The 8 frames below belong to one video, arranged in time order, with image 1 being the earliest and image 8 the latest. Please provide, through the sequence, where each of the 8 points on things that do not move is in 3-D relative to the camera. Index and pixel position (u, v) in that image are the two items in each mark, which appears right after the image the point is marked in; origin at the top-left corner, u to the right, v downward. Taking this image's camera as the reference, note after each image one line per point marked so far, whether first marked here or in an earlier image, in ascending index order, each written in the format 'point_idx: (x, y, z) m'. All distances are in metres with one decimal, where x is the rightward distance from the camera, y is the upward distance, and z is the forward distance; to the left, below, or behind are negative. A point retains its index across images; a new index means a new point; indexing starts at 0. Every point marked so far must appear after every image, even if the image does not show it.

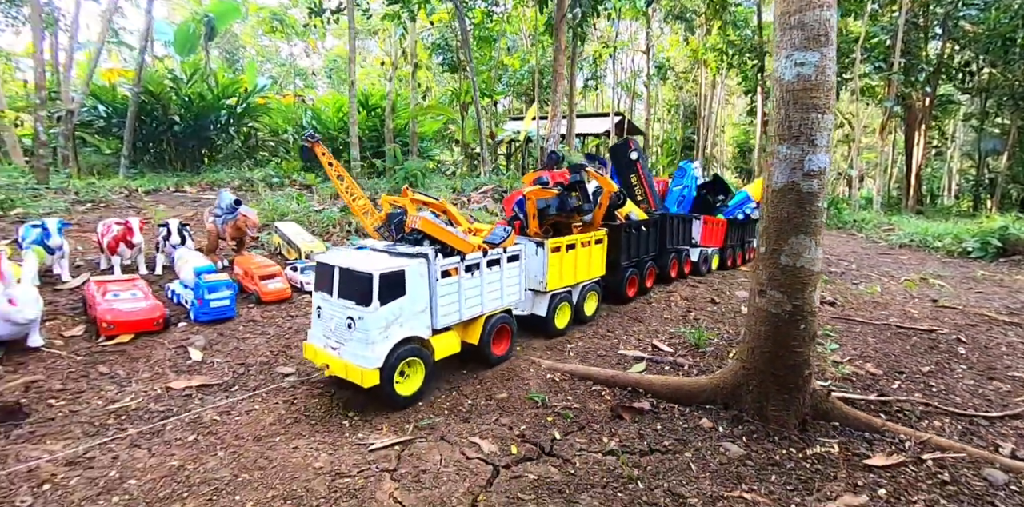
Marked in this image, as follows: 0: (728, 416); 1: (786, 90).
0: (+0.9, -0.7, +2.1) m
1: (+1.0, +0.6, +1.9) m
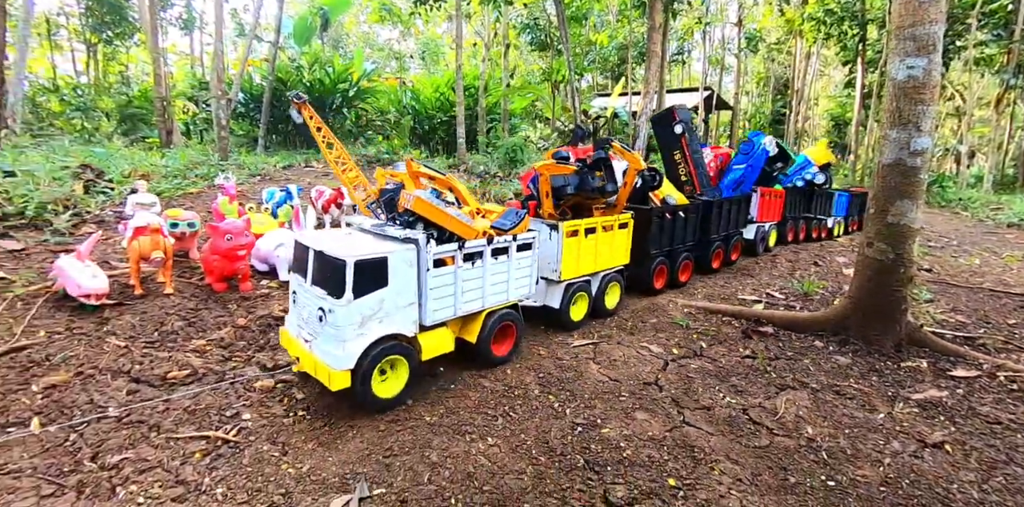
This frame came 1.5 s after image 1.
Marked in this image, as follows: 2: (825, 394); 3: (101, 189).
0: (+1.7, -0.5, +2.7) m
1: (+1.8, +0.8, +2.4) m
2: (+1.3, -0.6, +2.2) m
3: (-3.6, +0.6, +4.5) m
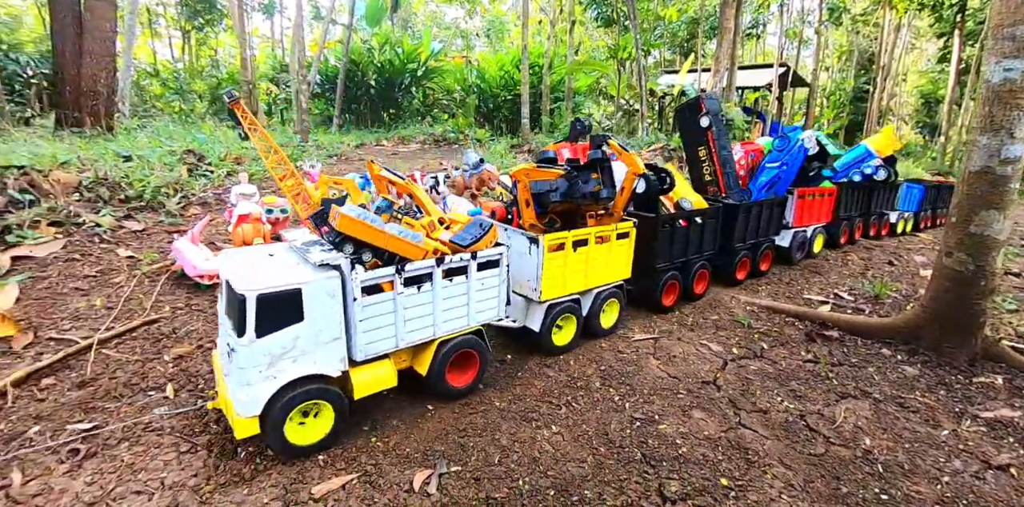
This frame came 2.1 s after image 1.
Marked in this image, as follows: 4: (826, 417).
0: (+2.0, -0.5, +2.6) m
1: (+2.2, +0.7, +2.3) m
2: (+1.6, -0.7, +2.2) m
3: (-3.0, +0.8, +4.9) m
4: (+1.3, -0.7, +2.1) m
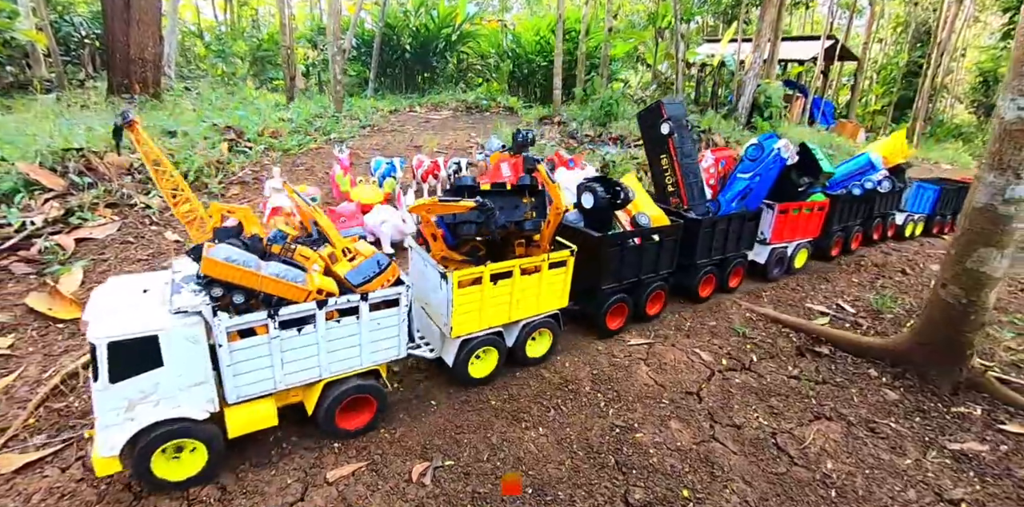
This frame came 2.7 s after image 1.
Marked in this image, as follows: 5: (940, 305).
0: (+2.0, -0.6, +2.7) m
1: (+2.2, +0.6, +2.3) m
2: (+1.6, -0.8, +2.3) m
3: (-2.8, +1.1, +5.2) m
4: (+1.3, -0.8, +2.3) m
5: (+2.1, -0.3, +2.5) m
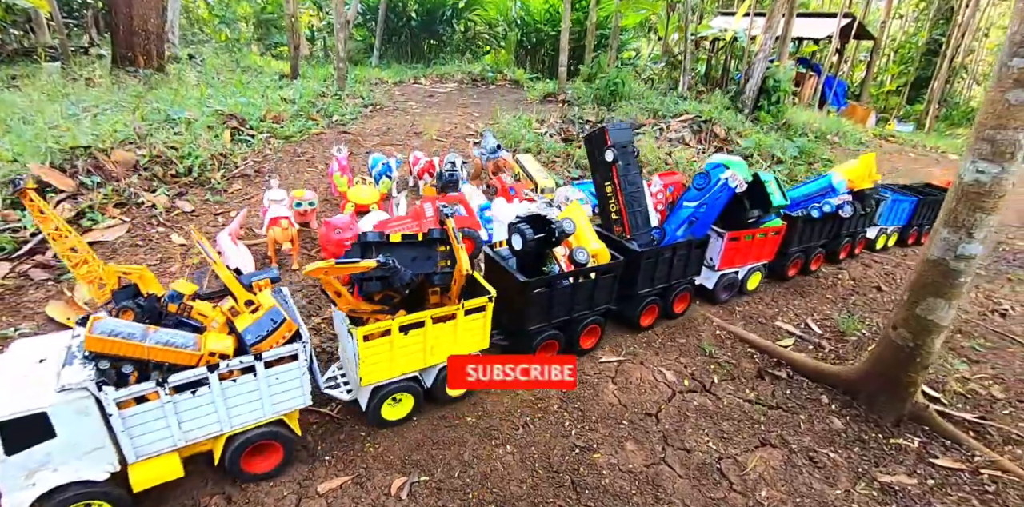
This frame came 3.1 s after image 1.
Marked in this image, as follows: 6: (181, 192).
0: (+1.9, -0.8, +2.9) m
1: (+2.1, +0.3, +2.4) m
2: (+1.4, -1.0, +2.6) m
3: (-2.8, +1.2, +5.3) m
4: (+1.1, -1.0, +2.5) m
5: (+2.0, -0.5, +2.7) m
6: (-2.7, +0.5, +4.2) m
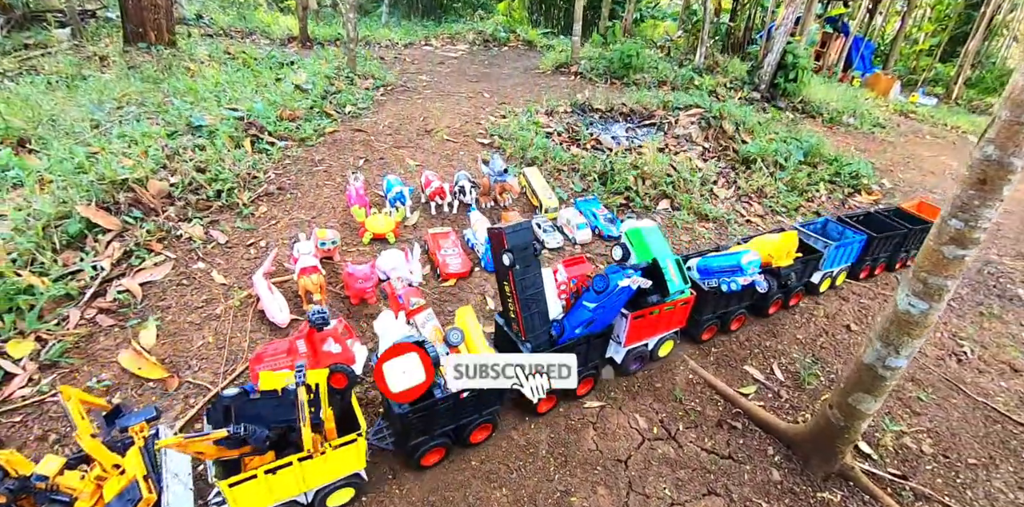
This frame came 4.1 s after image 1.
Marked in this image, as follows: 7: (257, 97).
0: (+1.9, -1.3, +3.5) m
1: (+2.1, -0.3, +2.7) m
2: (+1.4, -1.6, +3.2) m
3: (-2.7, +1.2, +5.6) m
4: (+1.1, -1.6, +3.1) m
5: (+2.0, -1.0, +3.2) m
6: (-2.7, +0.3, +4.6) m
7: (-3.3, +2.0, +6.5) m
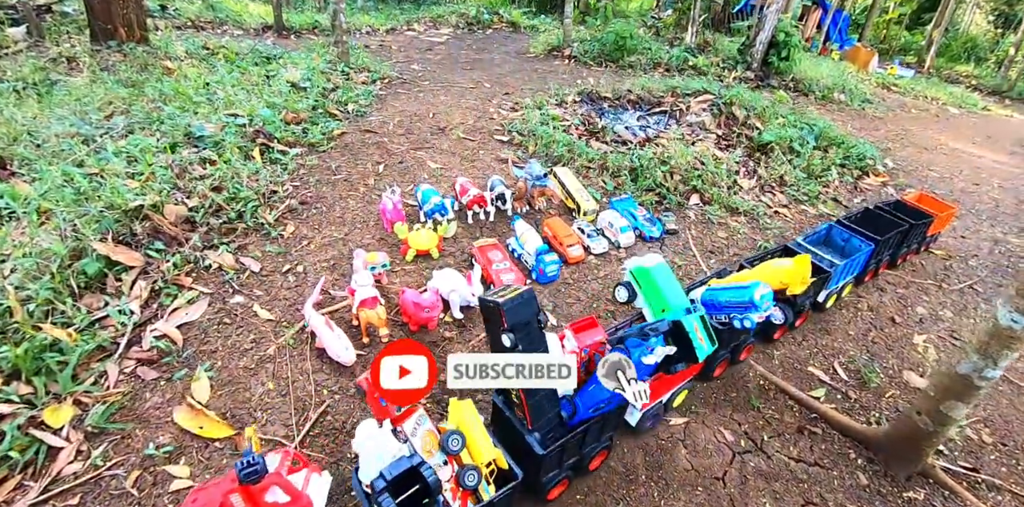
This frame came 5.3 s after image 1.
0: (+2.5, -1.4, +3.5) m
1: (+2.7, -0.4, +2.7) m
2: (+2.0, -1.7, +3.2) m
3: (-2.4, +1.0, +5.2) m
4: (+1.7, -1.7, +3.1) m
5: (+2.6, -1.1, +3.2) m
6: (-2.3, +0.1, +4.2) m
7: (-3.1, +1.8, +6.0) m
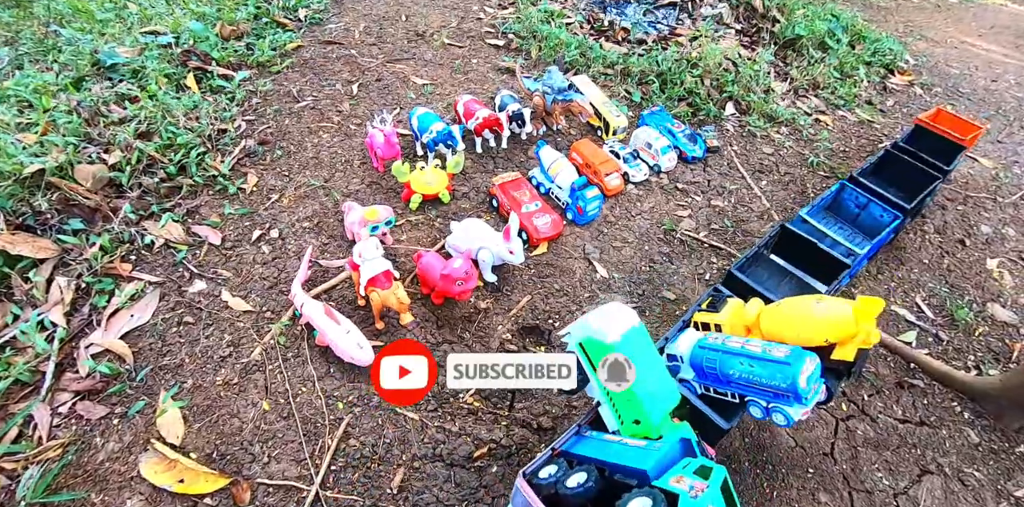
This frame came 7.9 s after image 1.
0: (+2.8, -0.9, +3.1) m
1: (+3.0, 0.0, +2.1) m
2: (+2.5, -1.3, +2.8) m
3: (-2.3, +1.3, +4.0) m
4: (+2.2, -1.3, +2.7) m
5: (+3.0, -0.7, +2.7) m
6: (-2.0, +0.3, +3.2) m
7: (-3.1, +2.2, +4.6) m
